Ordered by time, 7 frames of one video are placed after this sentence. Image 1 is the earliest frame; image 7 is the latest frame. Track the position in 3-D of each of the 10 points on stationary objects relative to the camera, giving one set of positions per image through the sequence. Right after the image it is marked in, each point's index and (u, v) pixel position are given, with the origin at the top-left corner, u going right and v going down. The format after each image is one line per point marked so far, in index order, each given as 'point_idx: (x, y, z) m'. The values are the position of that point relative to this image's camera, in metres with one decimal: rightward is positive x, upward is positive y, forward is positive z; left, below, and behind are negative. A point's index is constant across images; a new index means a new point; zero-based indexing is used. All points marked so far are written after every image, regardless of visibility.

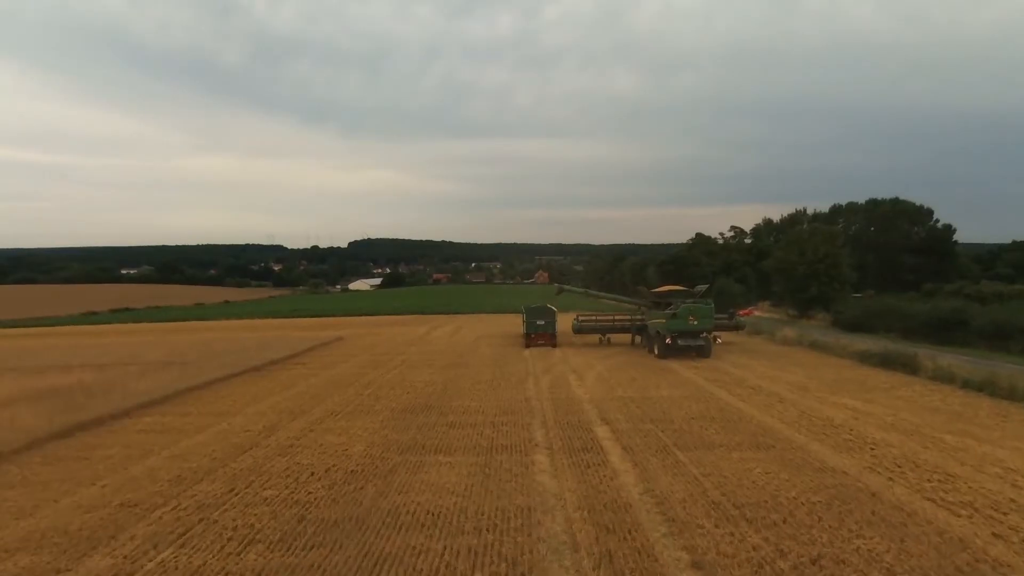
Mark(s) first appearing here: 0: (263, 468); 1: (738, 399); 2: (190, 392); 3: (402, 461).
0: (-4.3, -3.1, +10.6) m
1: (+5.9, -2.9, +16.0) m
2: (-9.3, -3.0, +17.9) m
3: (-2.0, -3.1, +11.0) m
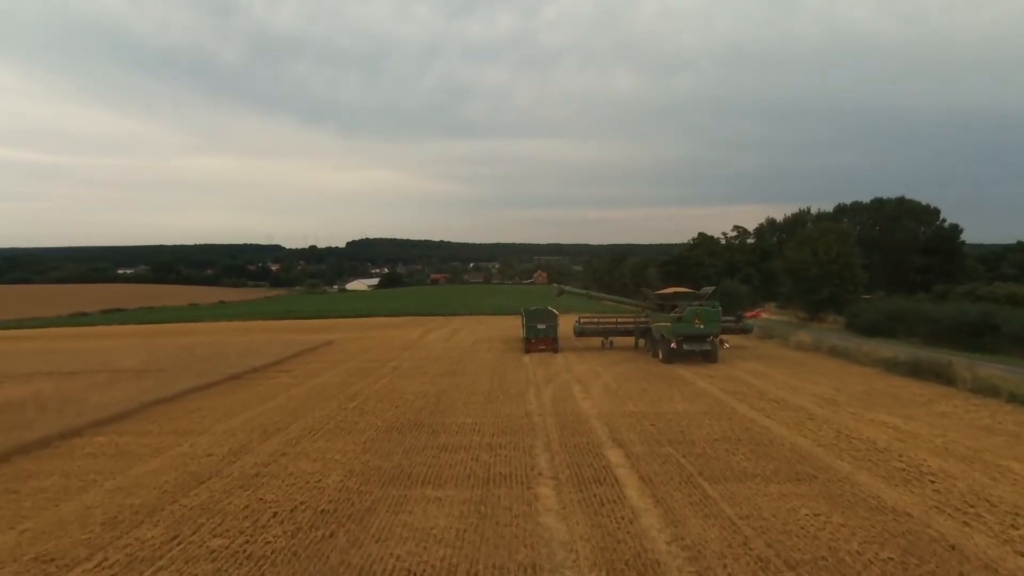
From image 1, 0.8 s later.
0: (-4.3, -3.2, +9.0) m
1: (+5.9, -3.0, +14.4) m
2: (-9.4, -3.1, +16.2) m
3: (-2.0, -3.2, +9.3) m
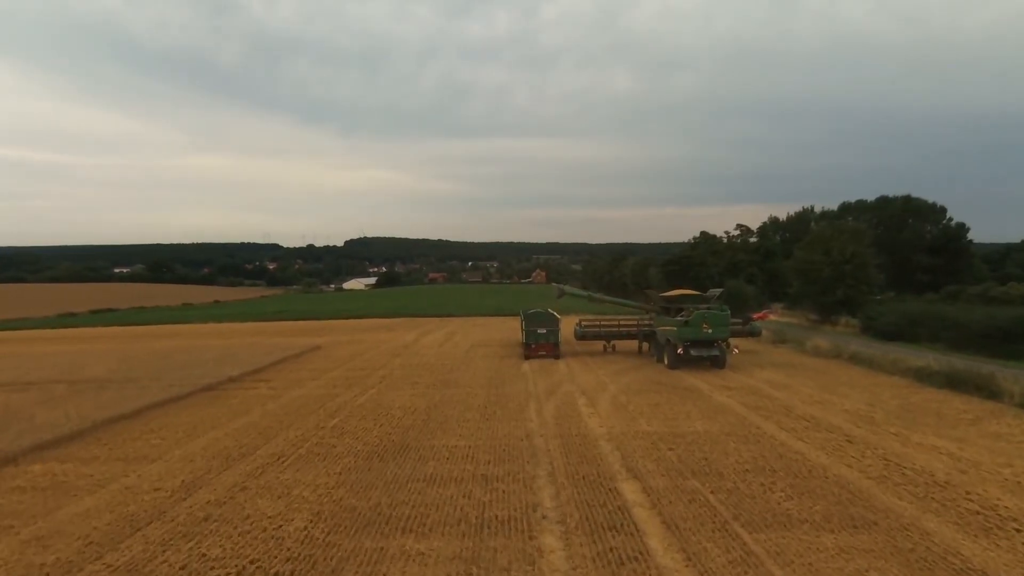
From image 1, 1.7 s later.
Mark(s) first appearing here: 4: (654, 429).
0: (-4.3, -3.3, +7.3) m
1: (+5.8, -3.1, +12.8) m
2: (-9.4, -3.2, +14.5) m
3: (-2.0, -3.3, +7.6) m
4: (+3.1, -3.1, +13.6) m
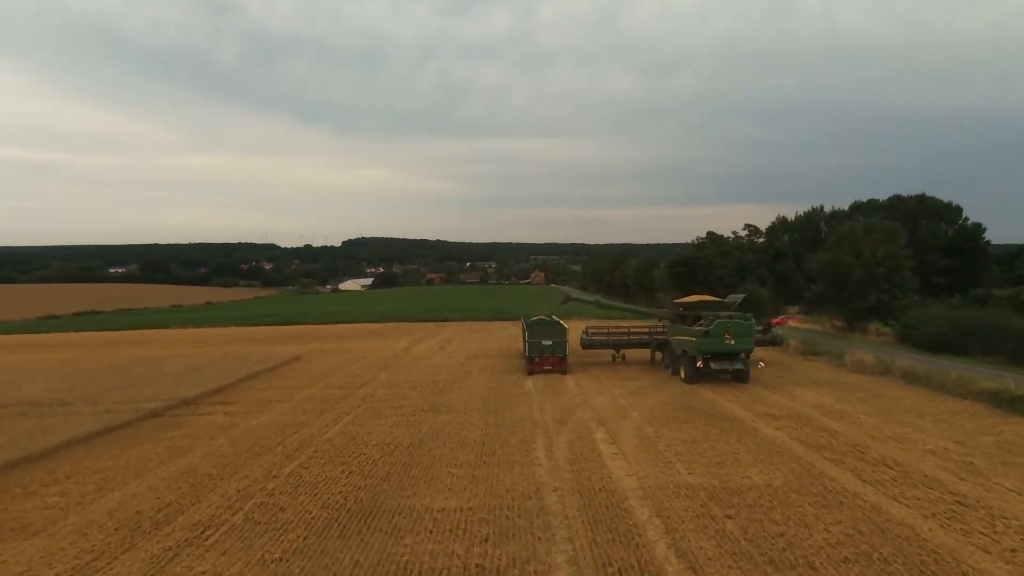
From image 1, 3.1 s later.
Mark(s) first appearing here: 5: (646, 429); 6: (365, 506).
0: (-4.2, -3.5, +4.3) m
1: (+5.9, -3.3, +9.8) m
2: (-9.3, -3.4, +11.5) m
3: (-1.9, -3.5, +4.6) m
4: (+3.2, -3.3, +10.6) m
5: (+3.1, -3.2, +14.2) m
6: (-2.3, -3.4, +9.6) m
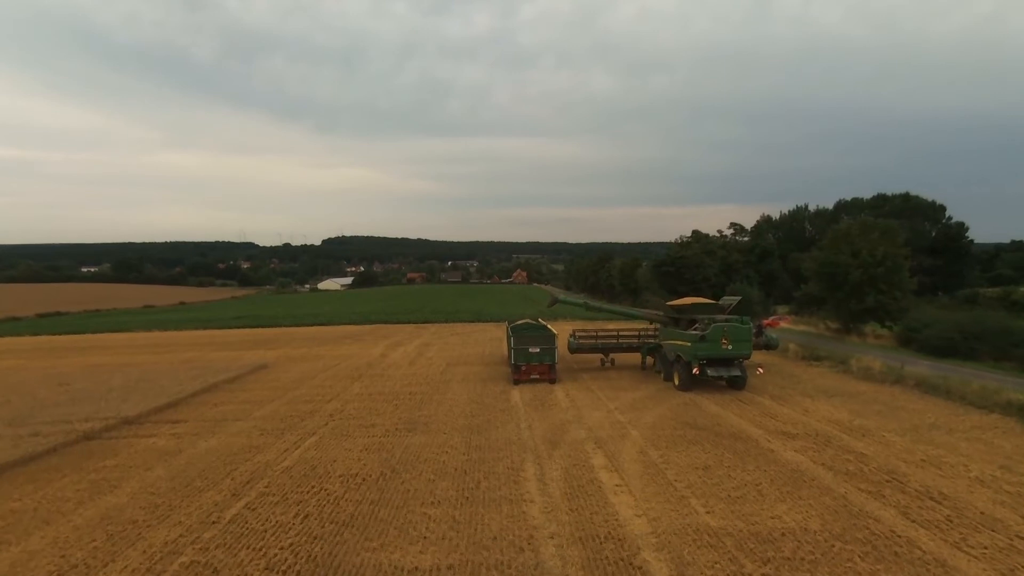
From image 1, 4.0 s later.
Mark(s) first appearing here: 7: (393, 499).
0: (-4.2, -3.6, +2.4) m
1: (+5.8, -3.4, +8.2) m
2: (-9.5, -3.5, +9.5) m
3: (-1.9, -3.6, +2.8) m
4: (+3.0, -3.4, +8.9) m
5: (+2.8, -3.3, +12.5) m
6: (-2.4, -3.5, +7.8) m
7: (-2.0, -3.4, +10.2) m
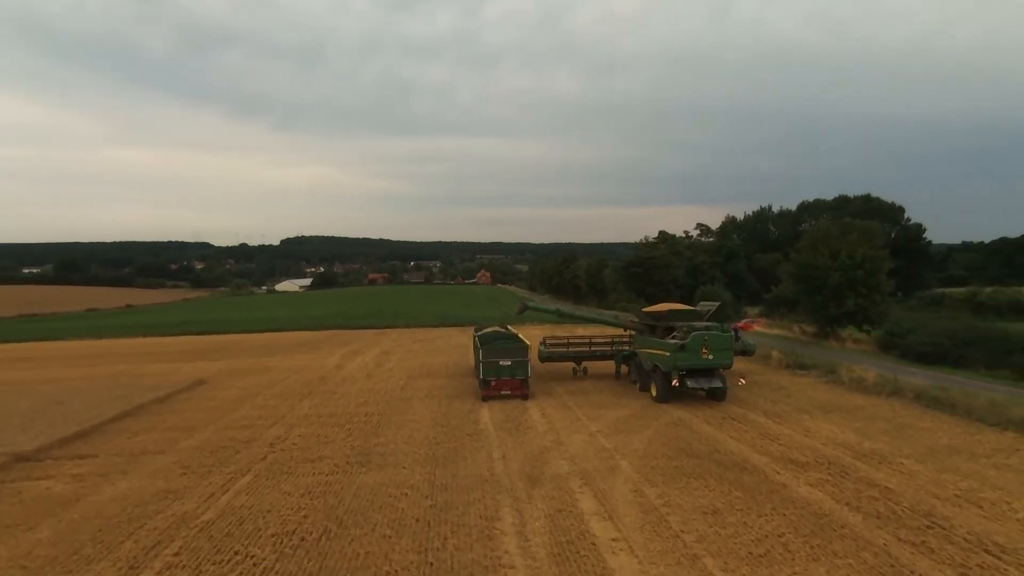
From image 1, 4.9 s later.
0: (-4.1, -3.8, +0.2) m
1: (+5.6, -3.6, +6.6) m
2: (-9.8, -3.7, +6.9) m
3: (-1.8, -3.8, +0.7) m
4: (+2.8, -3.6, +7.1) m
5: (+2.3, -3.5, +10.7) m
6: (-2.6, -3.7, +5.7) m
7: (-2.3, -3.6, +8.1) m
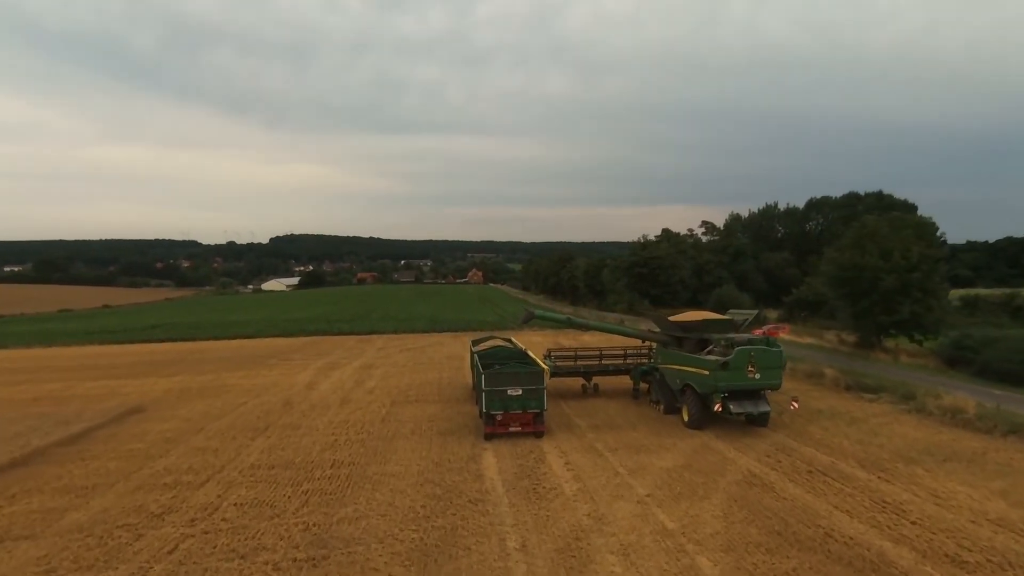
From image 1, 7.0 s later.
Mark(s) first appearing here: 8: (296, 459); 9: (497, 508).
0: (-3.5, -4.0, -3.9) m
1: (+6.0, -3.8, +2.6) m
2: (-9.4, -3.9, +2.7) m
3: (-1.2, -4.0, -3.3) m
4: (+3.2, -3.8, +3.1) m
5: (+2.7, -3.7, +6.7) m
6: (-2.2, -3.9, +1.6) m
7: (-1.9, -3.8, +4.0) m
8: (-4.6, -3.6, +13.2) m
9: (-0.2, -3.7, +10.5) m
